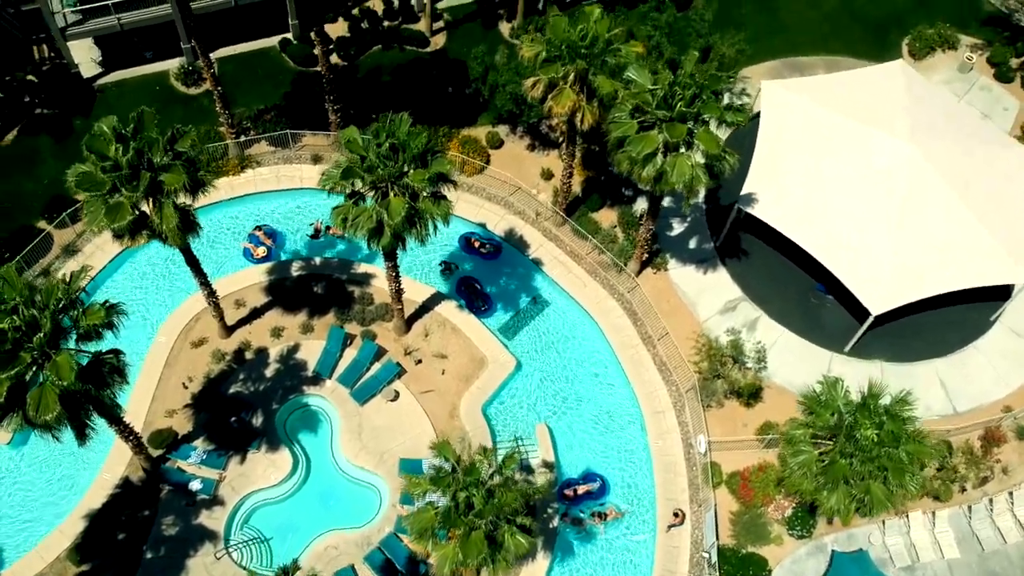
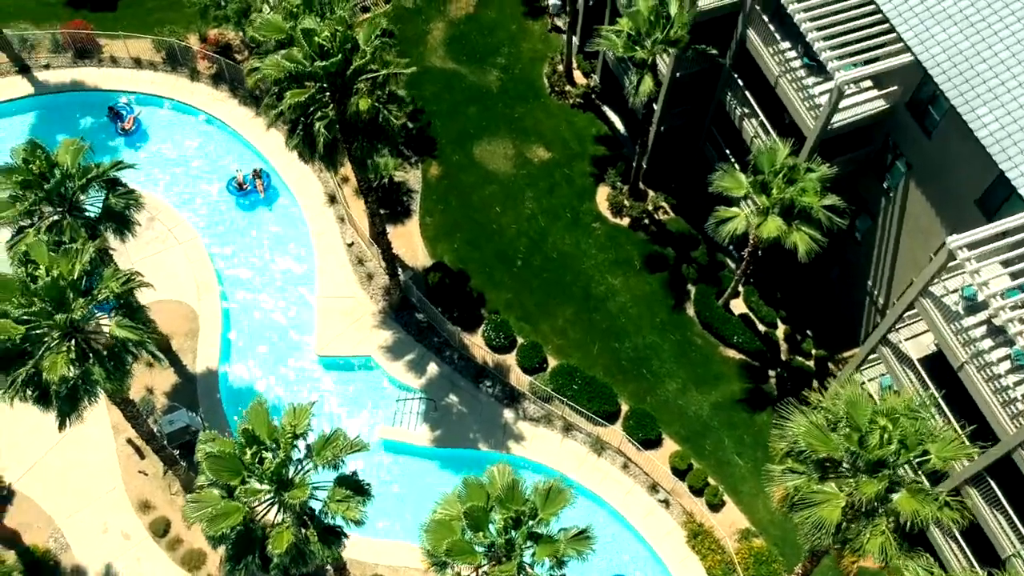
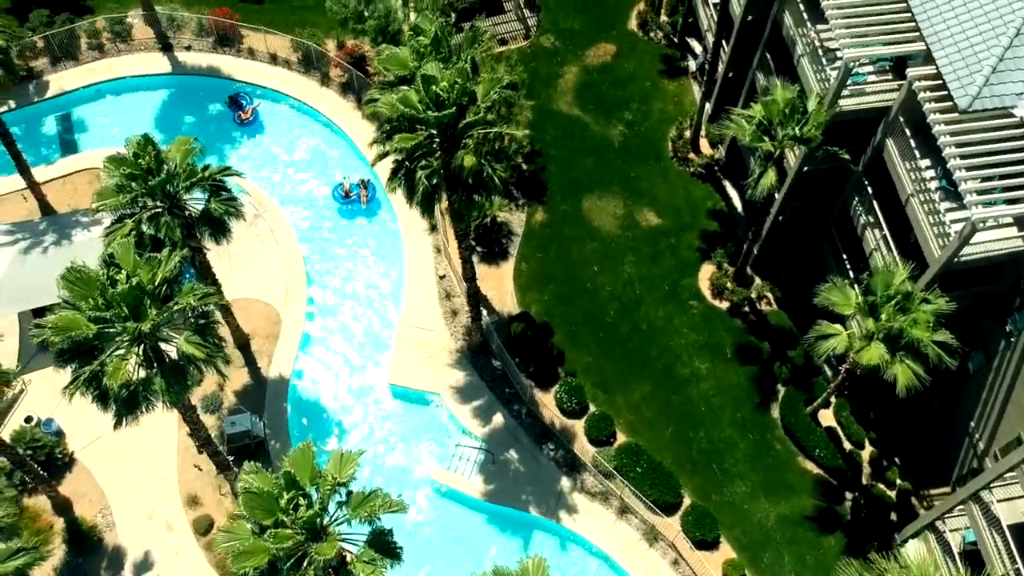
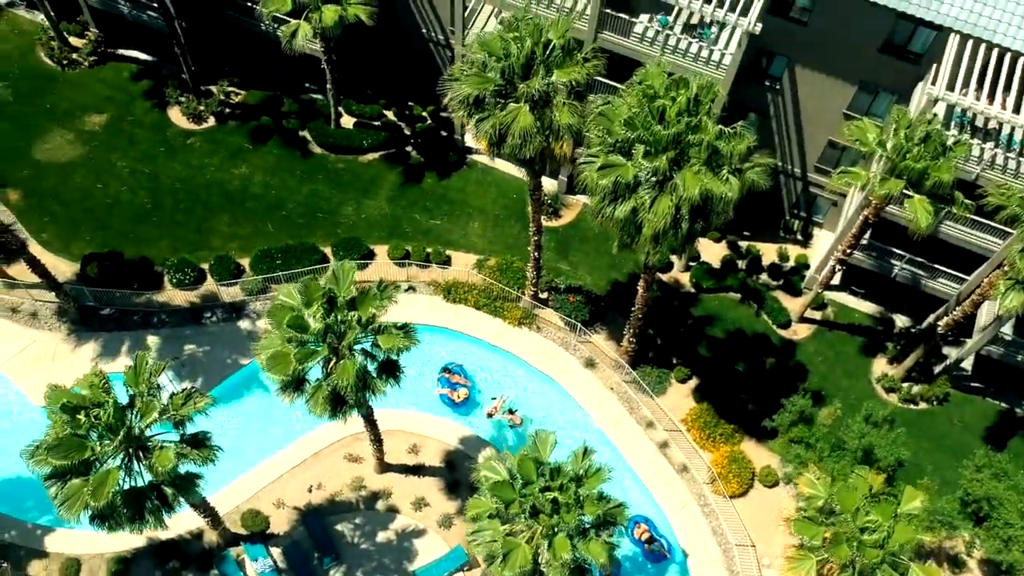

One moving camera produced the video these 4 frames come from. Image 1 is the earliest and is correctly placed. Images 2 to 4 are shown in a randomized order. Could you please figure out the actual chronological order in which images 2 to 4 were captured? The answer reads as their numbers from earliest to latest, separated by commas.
4, 2, 3
